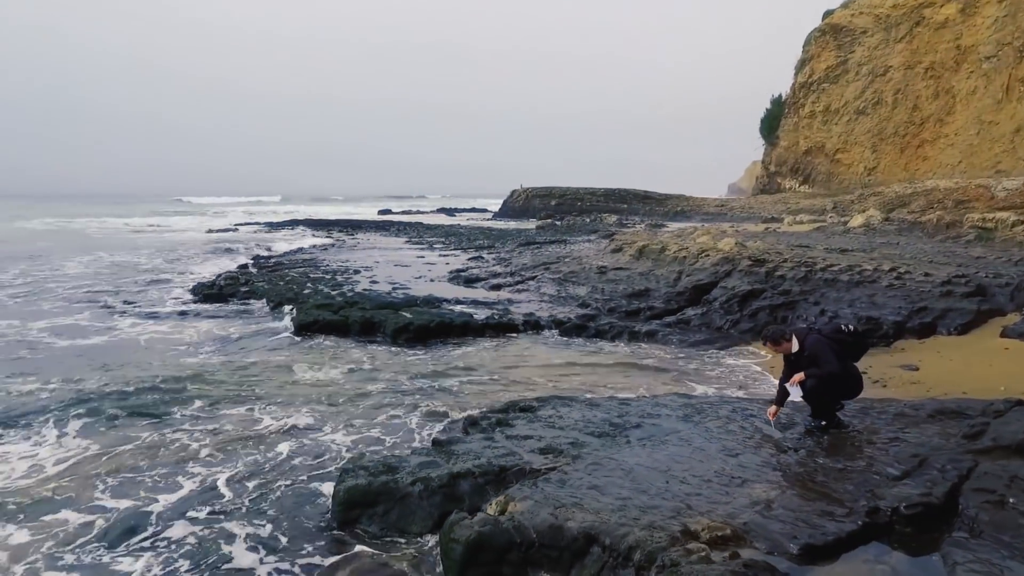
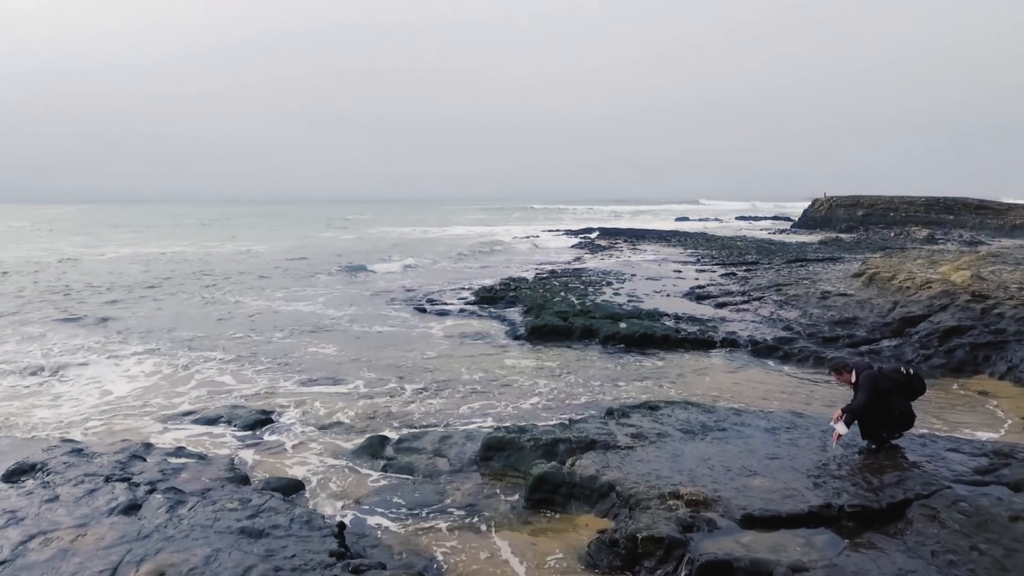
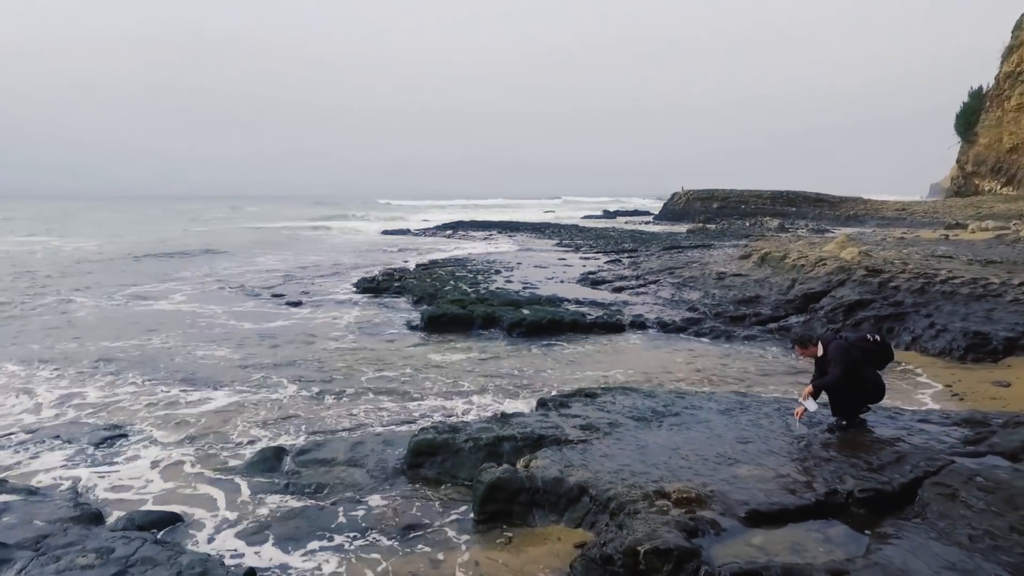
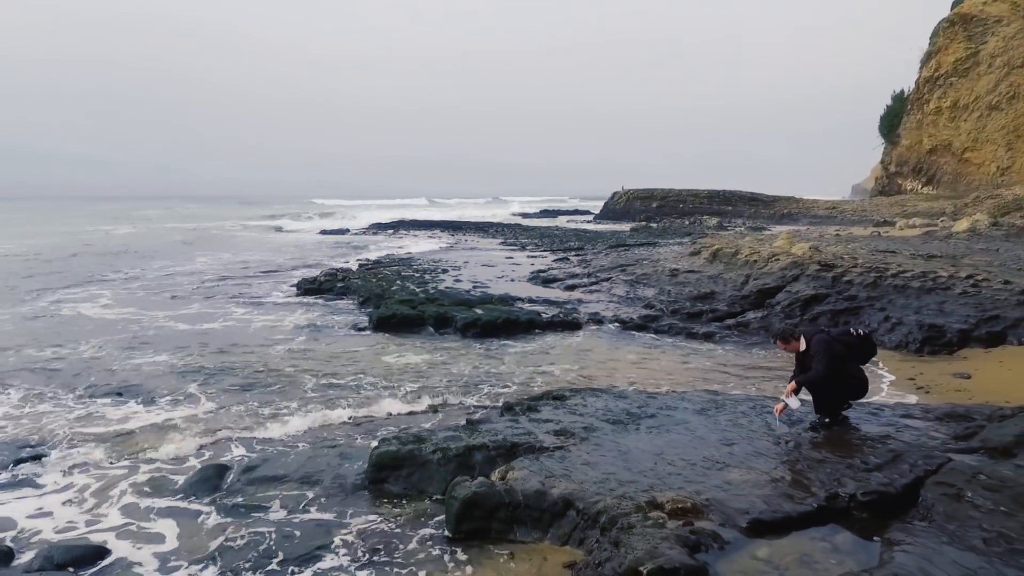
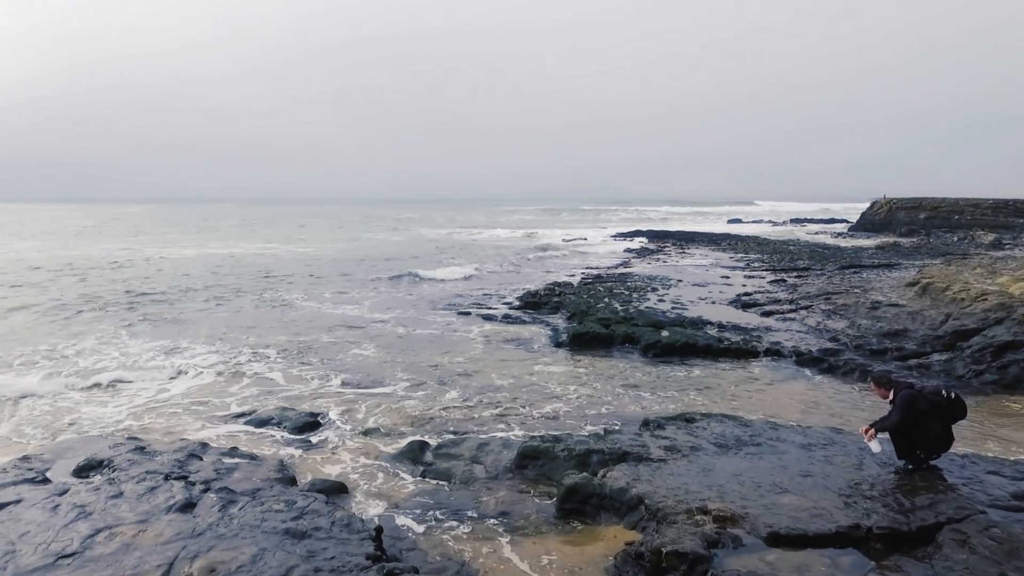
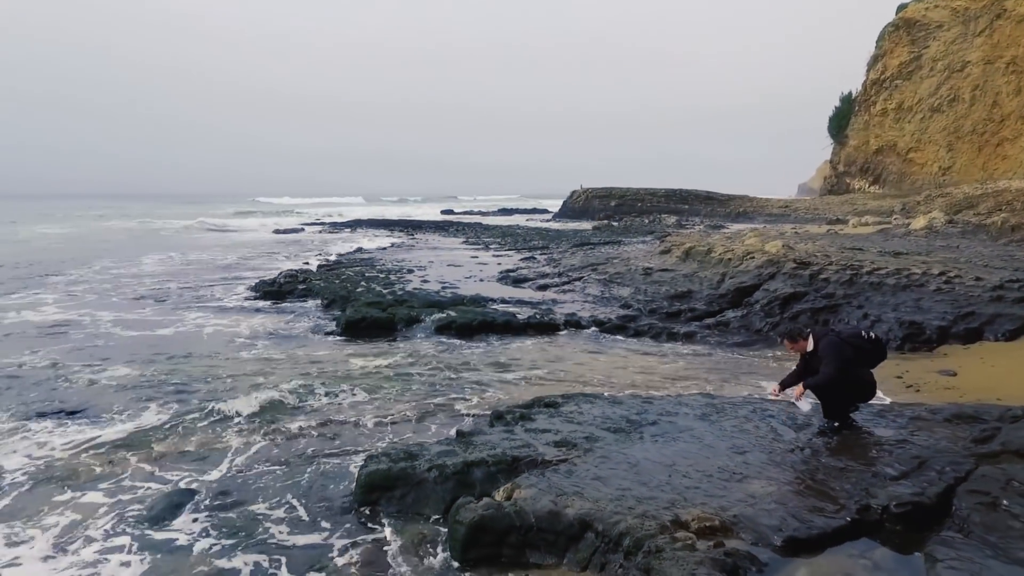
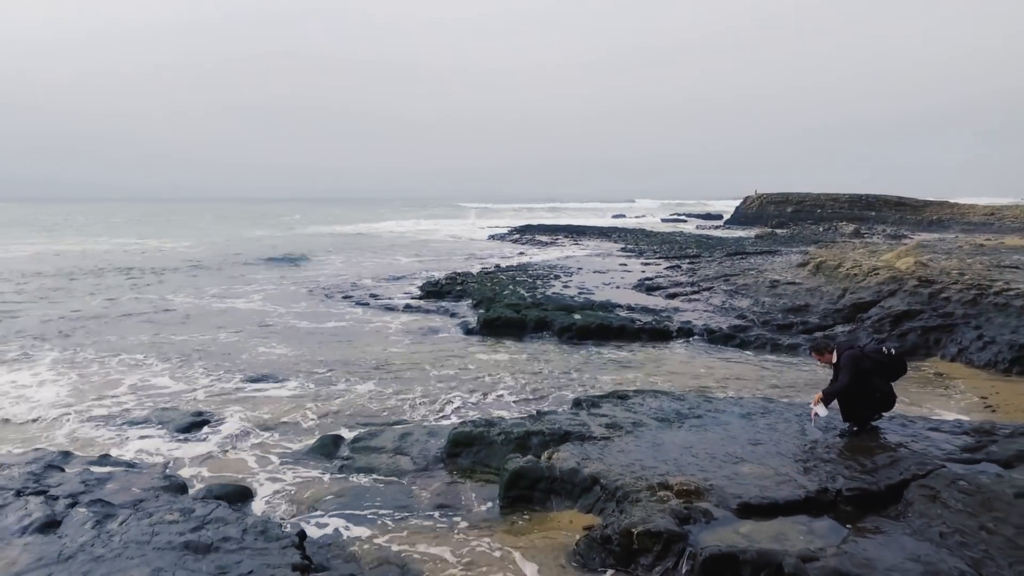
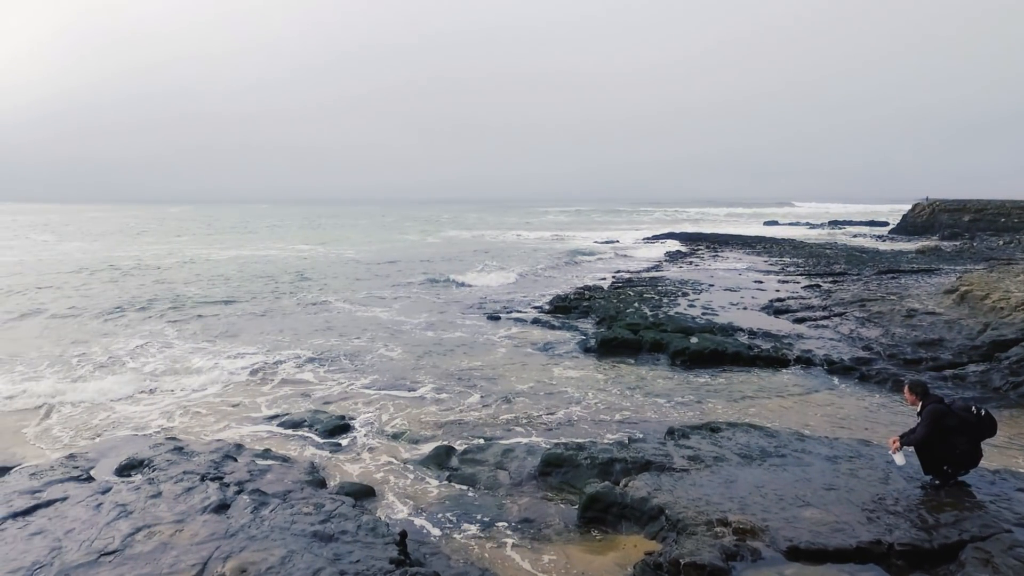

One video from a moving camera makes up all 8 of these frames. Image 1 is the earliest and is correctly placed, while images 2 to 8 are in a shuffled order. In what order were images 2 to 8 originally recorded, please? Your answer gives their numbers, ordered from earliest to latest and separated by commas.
6, 4, 3, 7, 2, 5, 8
